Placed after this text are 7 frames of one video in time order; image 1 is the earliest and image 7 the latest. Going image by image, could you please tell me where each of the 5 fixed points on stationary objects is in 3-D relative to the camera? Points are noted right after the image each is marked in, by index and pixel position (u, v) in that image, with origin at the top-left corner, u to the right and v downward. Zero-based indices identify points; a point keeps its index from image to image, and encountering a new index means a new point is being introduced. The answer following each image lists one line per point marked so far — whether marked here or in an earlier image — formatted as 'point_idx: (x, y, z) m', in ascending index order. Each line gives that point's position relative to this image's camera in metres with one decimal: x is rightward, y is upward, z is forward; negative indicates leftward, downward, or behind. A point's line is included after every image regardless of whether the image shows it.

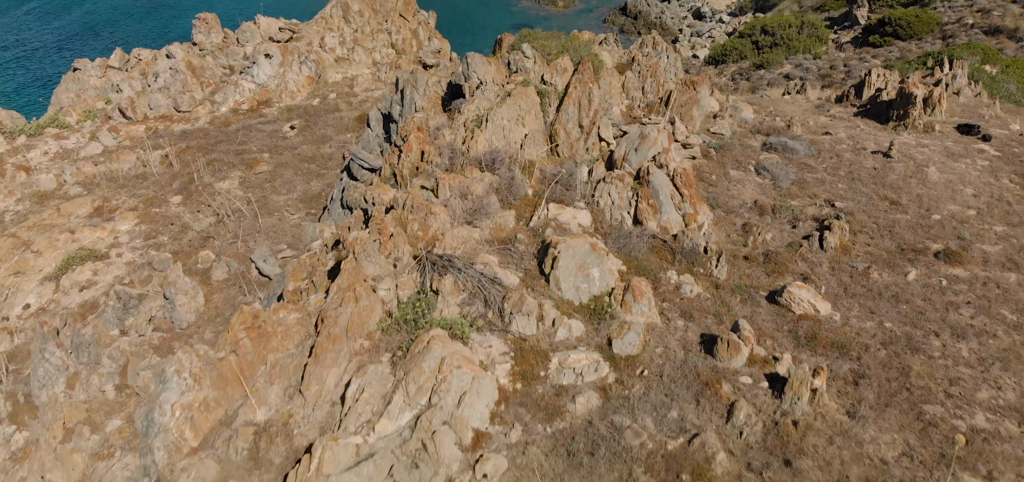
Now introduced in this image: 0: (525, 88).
0: (+0.3, +3.3, +15.3) m
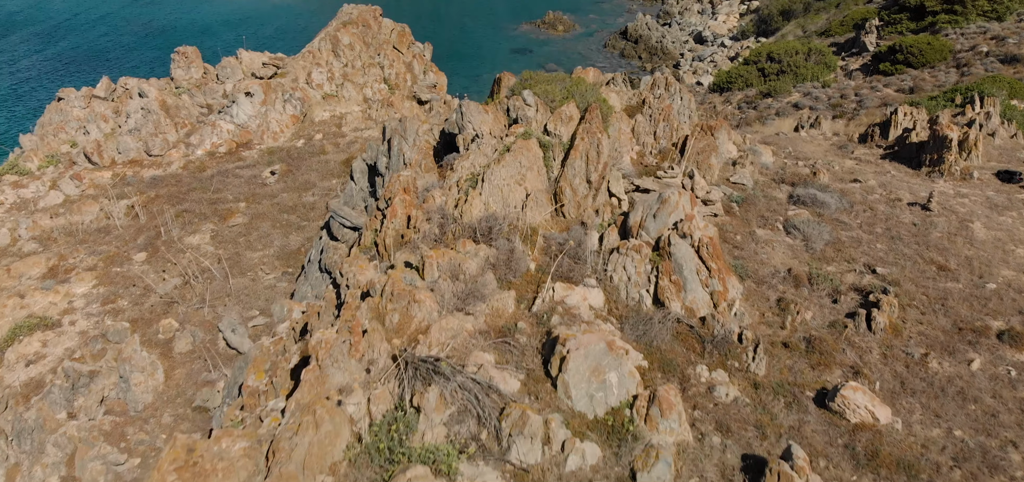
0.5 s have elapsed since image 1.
0: (+0.3, +1.9, +13.5) m
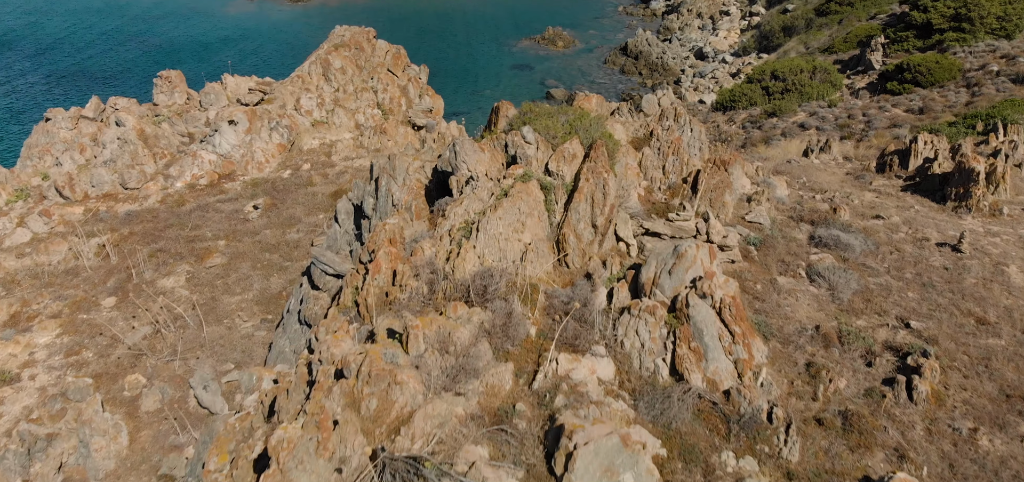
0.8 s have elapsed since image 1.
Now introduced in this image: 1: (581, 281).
0: (+0.2, +1.0, +12.2) m
1: (+1.2, -0.7, +11.6) m
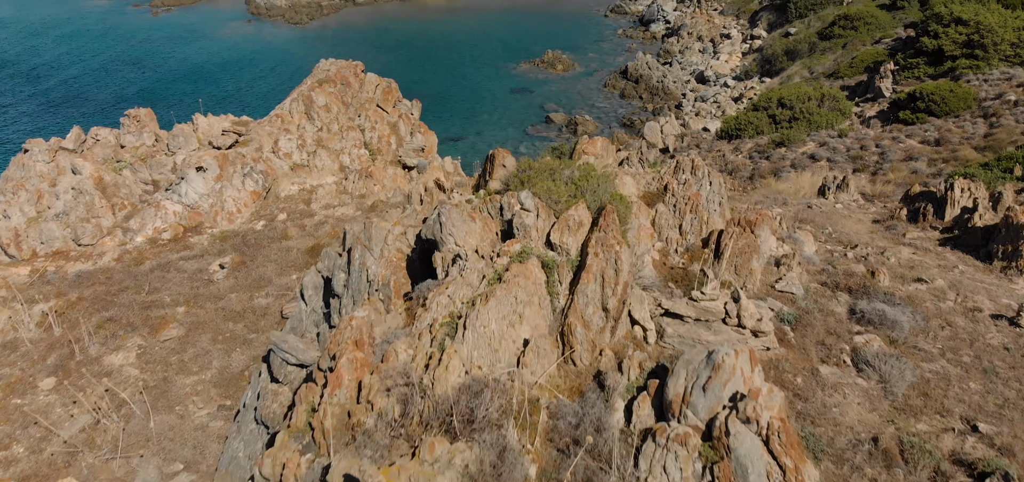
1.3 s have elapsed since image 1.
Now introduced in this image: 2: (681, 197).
0: (+0.2, -0.4, +10.2) m
1: (+1.1, -2.0, +9.6) m
2: (+3.7, +1.0, +15.2) m
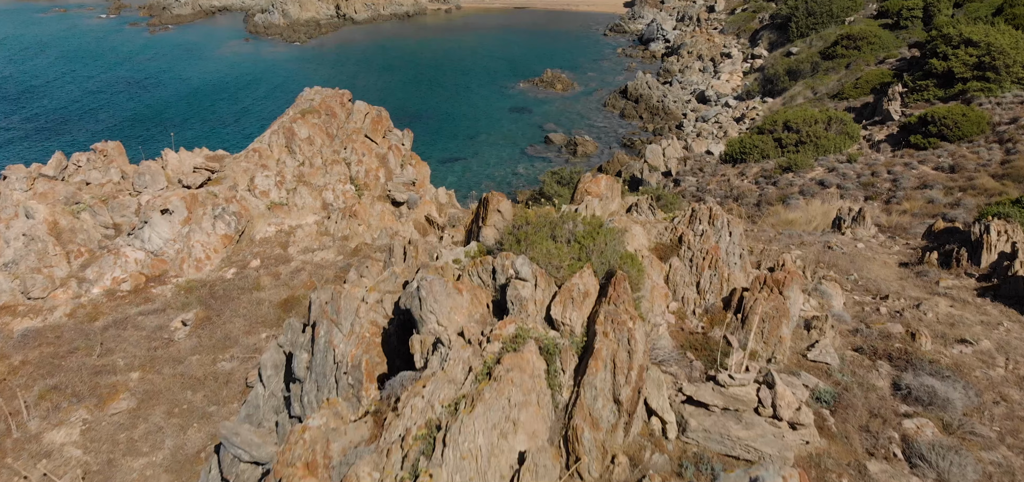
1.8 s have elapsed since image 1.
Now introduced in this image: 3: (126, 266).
0: (+0.1, -1.4, +8.5) m
1: (+1.0, -3.1, +7.8) m
2: (+3.6, -0.2, +13.5) m
3: (-9.4, -0.6, +17.0) m
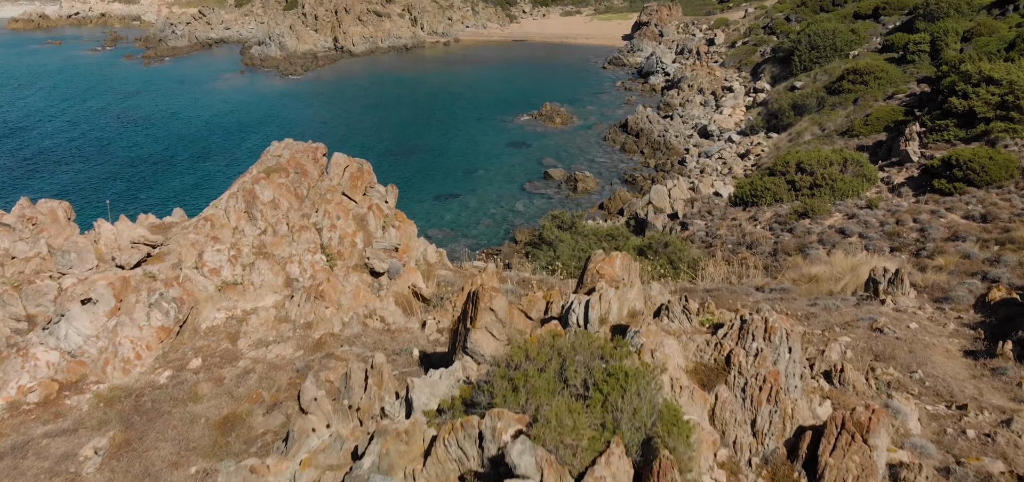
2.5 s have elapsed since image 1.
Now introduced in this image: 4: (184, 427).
0: (0.0, -3.0, +5.4) m
1: (+0.9, -4.6, +4.6) m
2: (+3.5, -2.0, +10.4) m
3: (-9.5, -2.5, +13.9) m
4: (-6.2, -3.5, +13.1) m
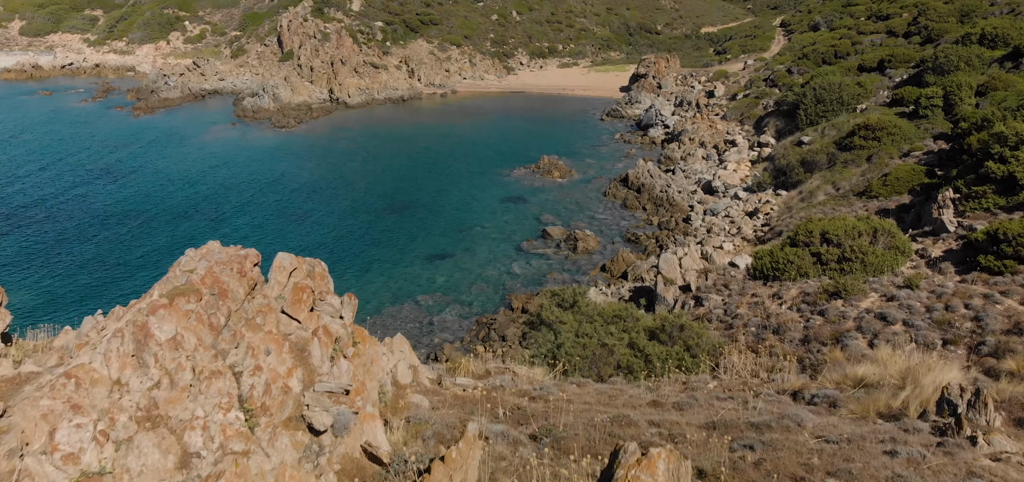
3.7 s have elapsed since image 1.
0: (-0.2, -5.1, +0.2) m
1: (+0.7, -6.7, -0.6) m
2: (+3.3, -4.4, +5.4) m
3: (-9.7, -5.2, +8.8) m
4: (-6.4, -6.1, +7.9) m
